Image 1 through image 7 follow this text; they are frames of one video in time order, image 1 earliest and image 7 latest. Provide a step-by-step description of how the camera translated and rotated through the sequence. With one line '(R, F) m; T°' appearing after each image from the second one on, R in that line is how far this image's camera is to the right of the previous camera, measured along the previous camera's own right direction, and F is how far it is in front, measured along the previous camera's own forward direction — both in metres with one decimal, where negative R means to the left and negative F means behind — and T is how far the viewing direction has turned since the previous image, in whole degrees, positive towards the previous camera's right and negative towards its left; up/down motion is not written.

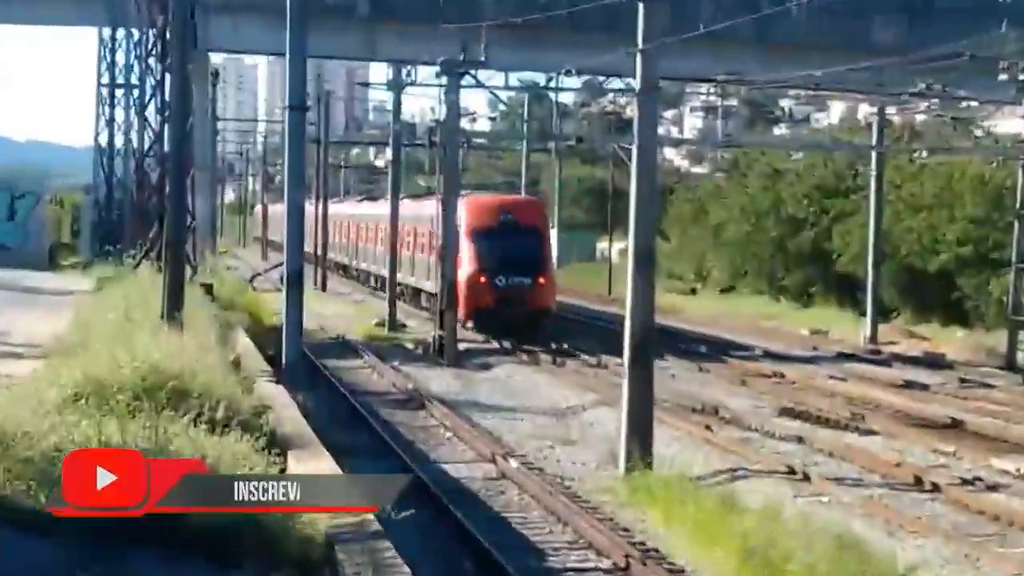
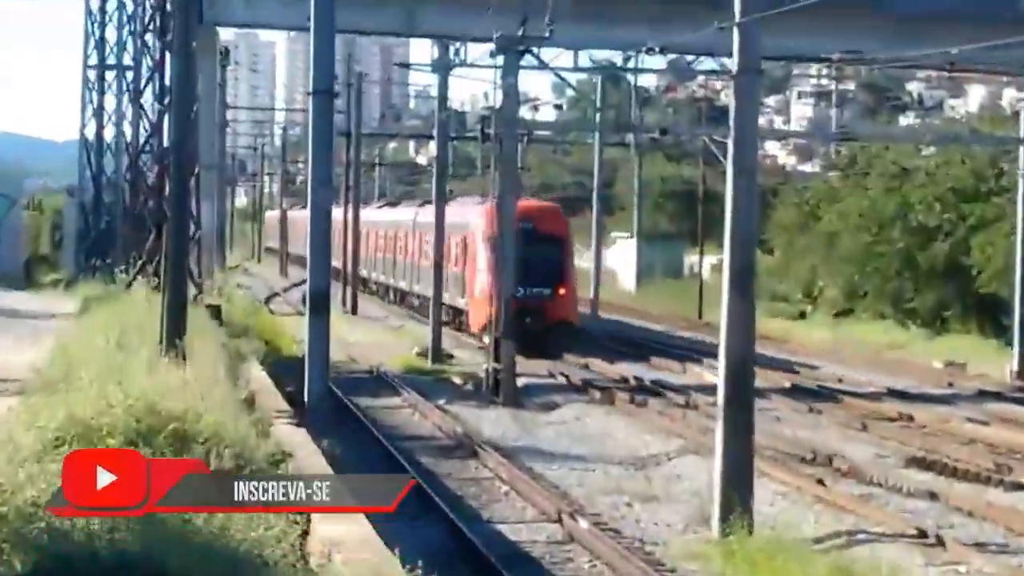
(-0.1, +3.6) m; -1°
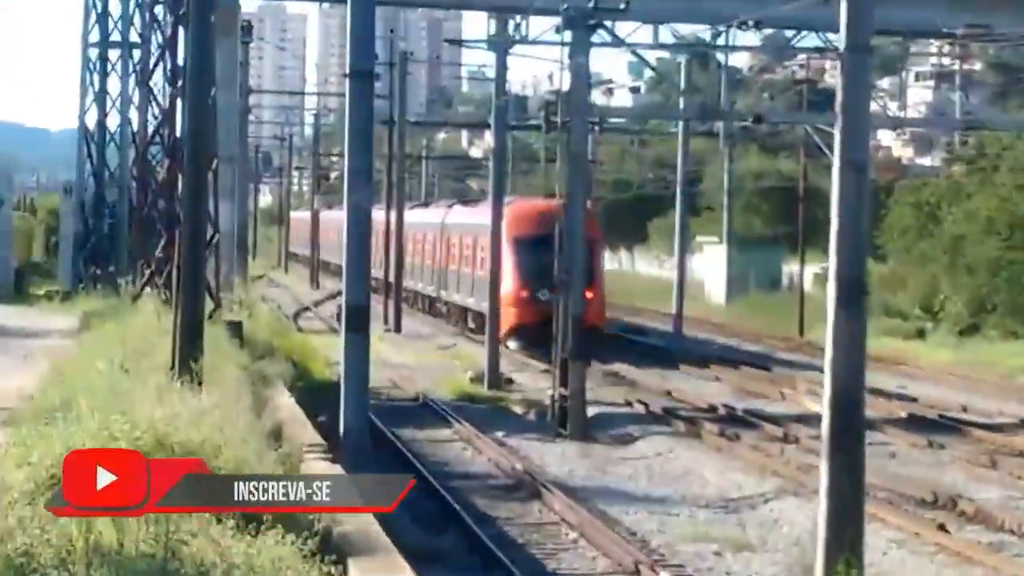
(-0.3, +2.5) m; -1°
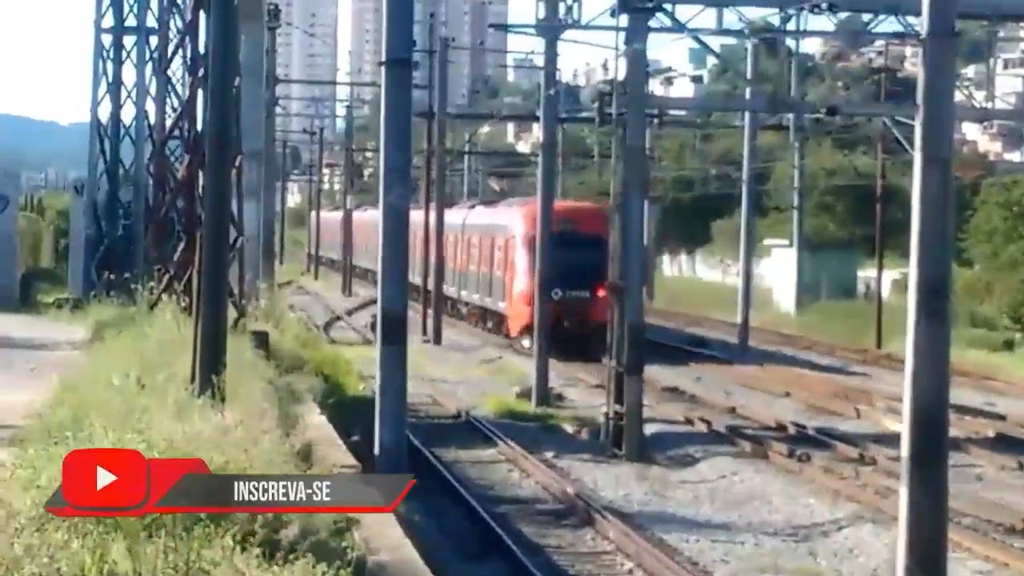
(-0.1, +1.2) m; -1°
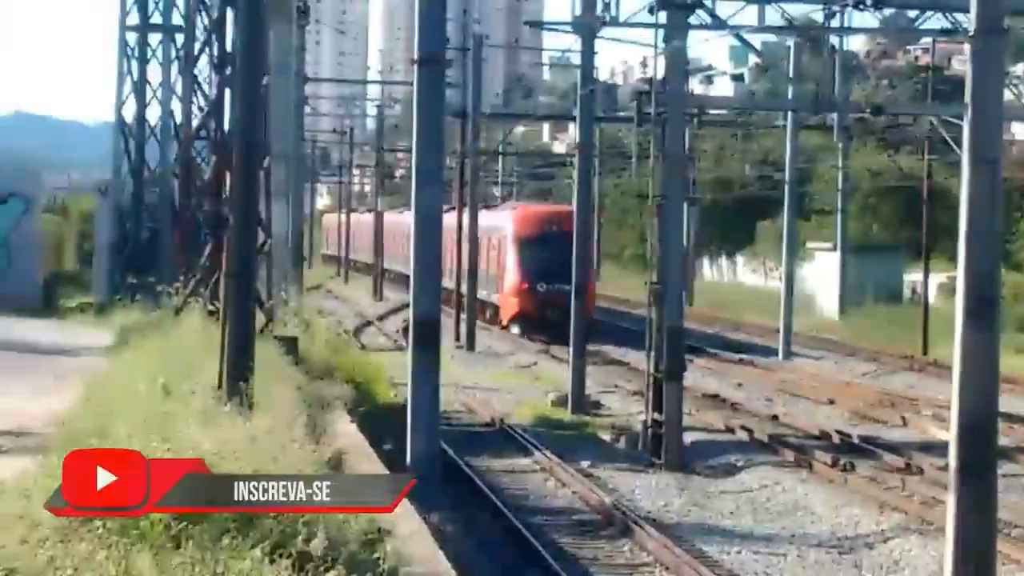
(-0.1, +0.4) m; 0°
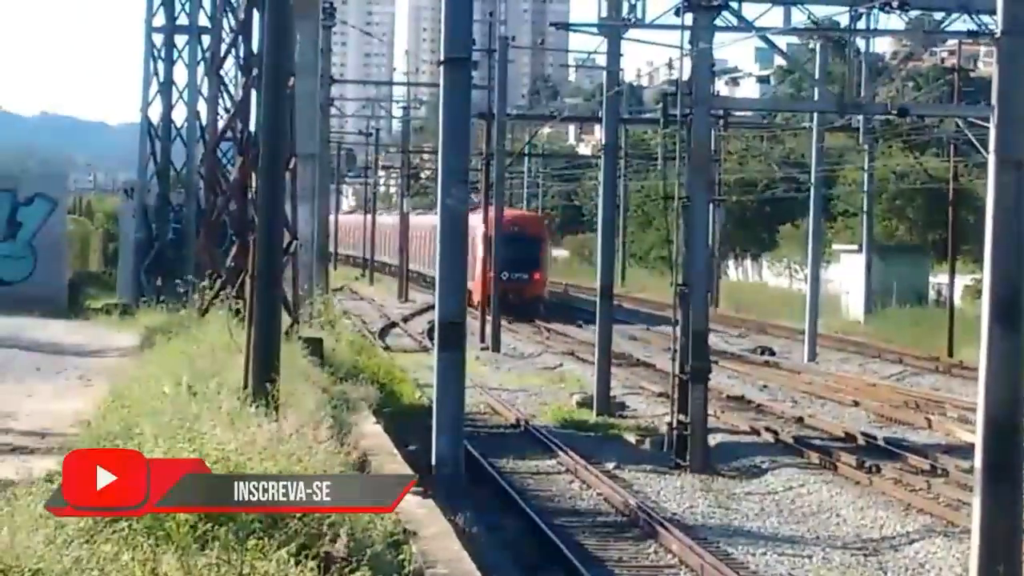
(-0.1, 0.0) m; 0°
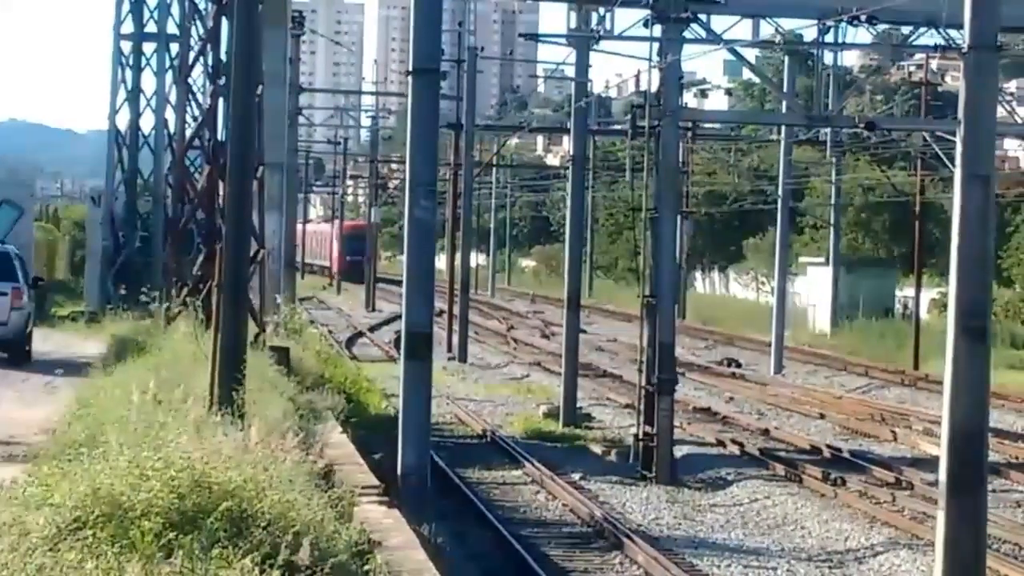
(0.0, 0.0) m; +1°
